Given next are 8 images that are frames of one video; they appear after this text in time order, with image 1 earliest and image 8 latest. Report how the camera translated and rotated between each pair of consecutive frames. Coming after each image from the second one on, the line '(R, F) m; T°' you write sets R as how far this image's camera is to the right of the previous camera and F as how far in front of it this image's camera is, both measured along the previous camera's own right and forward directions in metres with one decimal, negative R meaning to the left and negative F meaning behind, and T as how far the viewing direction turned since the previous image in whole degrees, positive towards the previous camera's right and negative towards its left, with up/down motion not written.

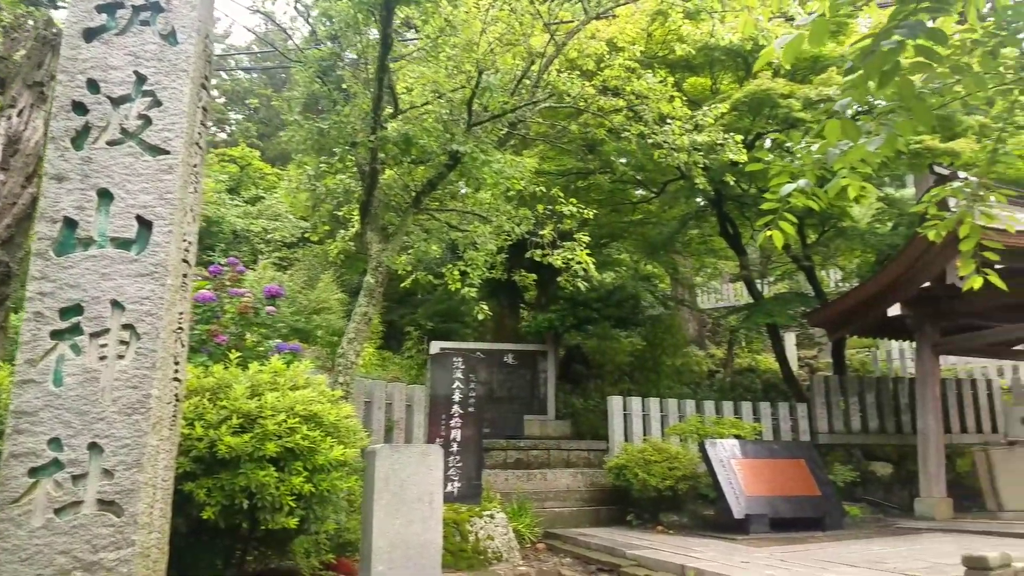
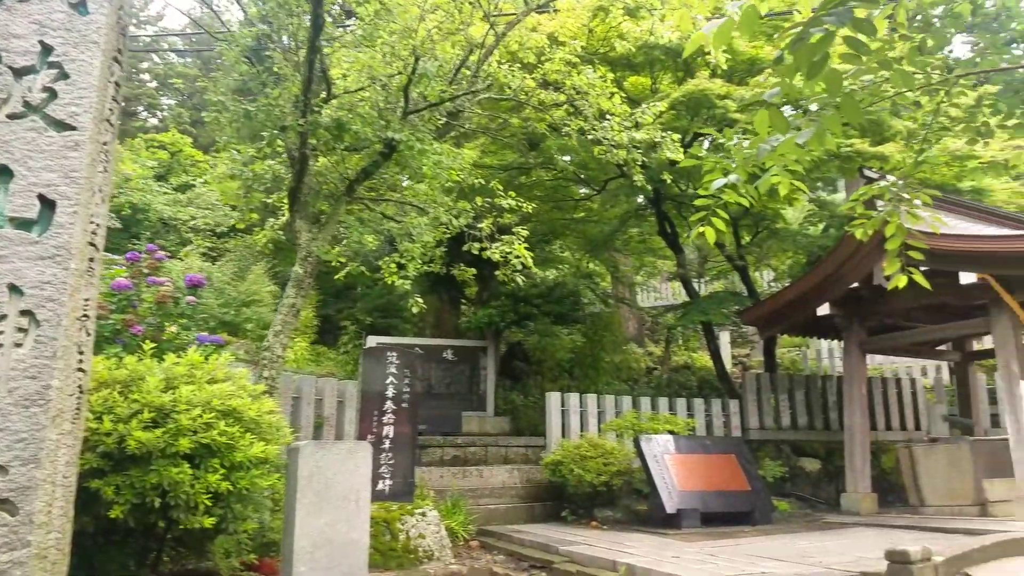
(+0.1, +0.1) m; +4°
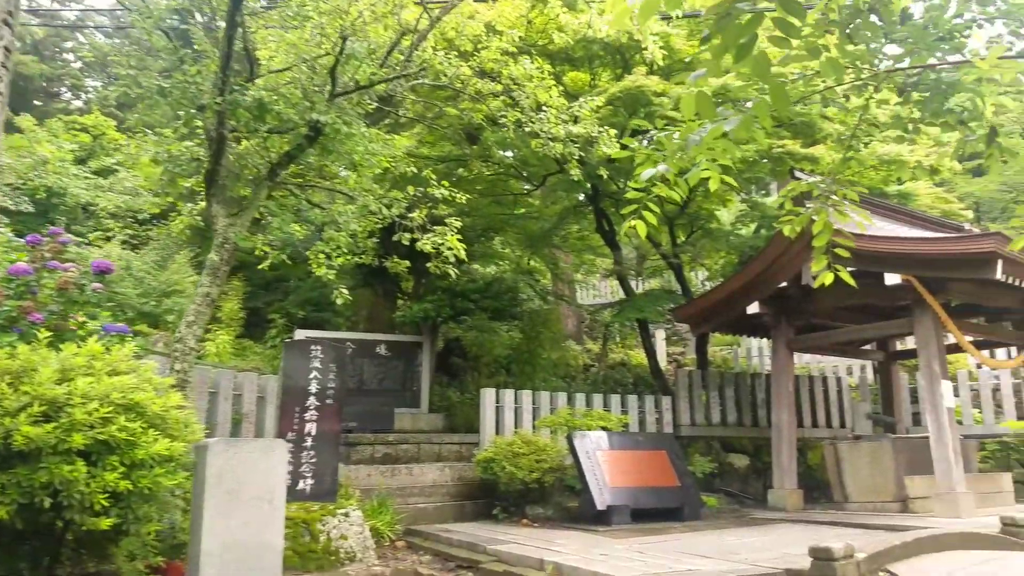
(+0.1, +0.1) m; +4°
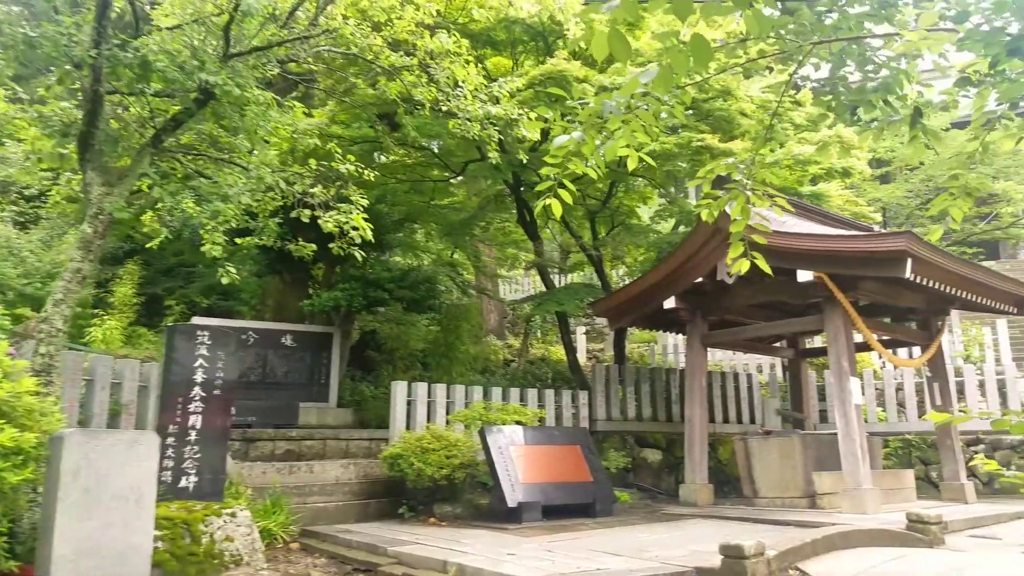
(+0.1, +0.3) m; +6°
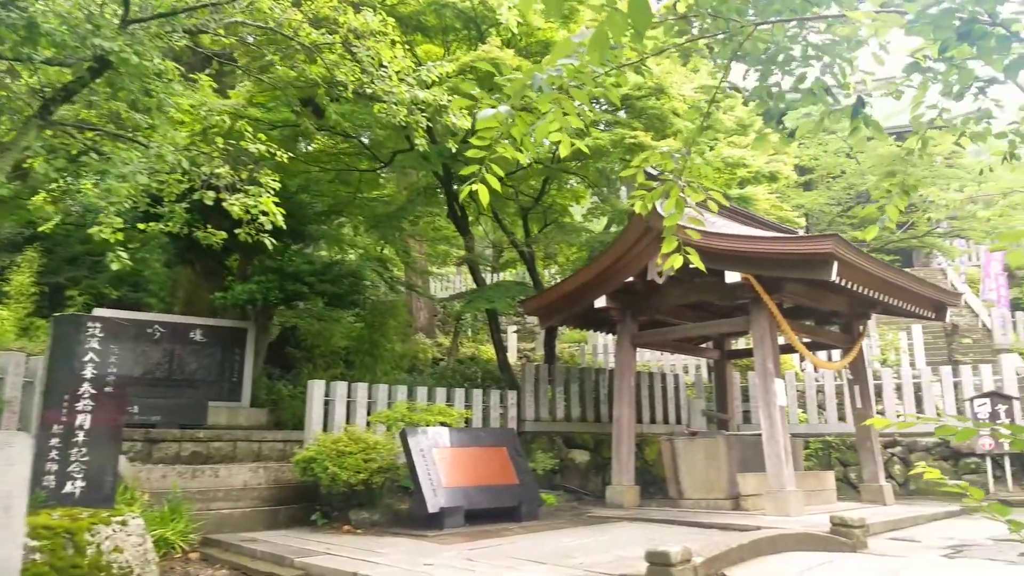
(+0.1, +0.2) m; +5°
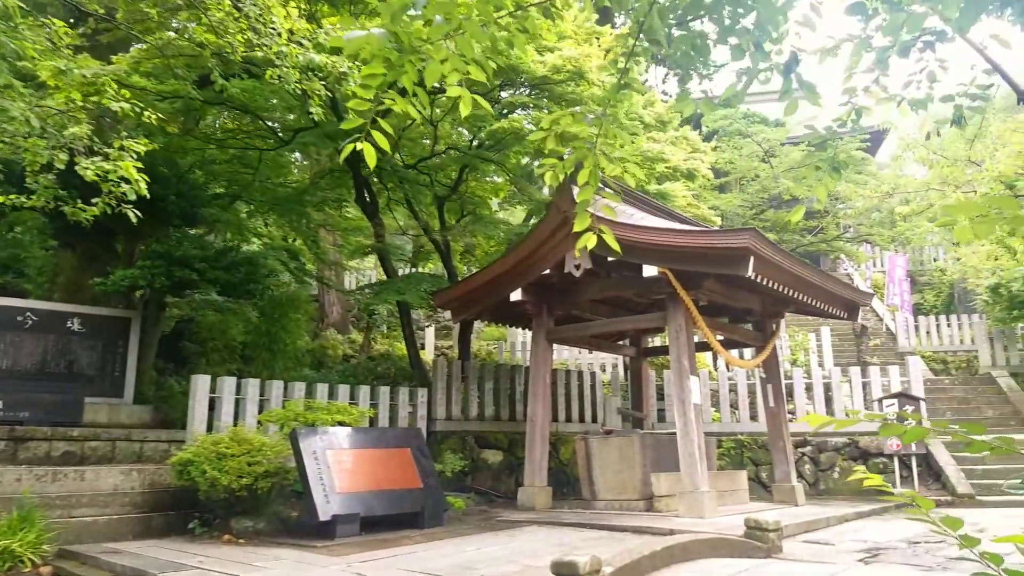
(+0.1, +0.4) m; +6°
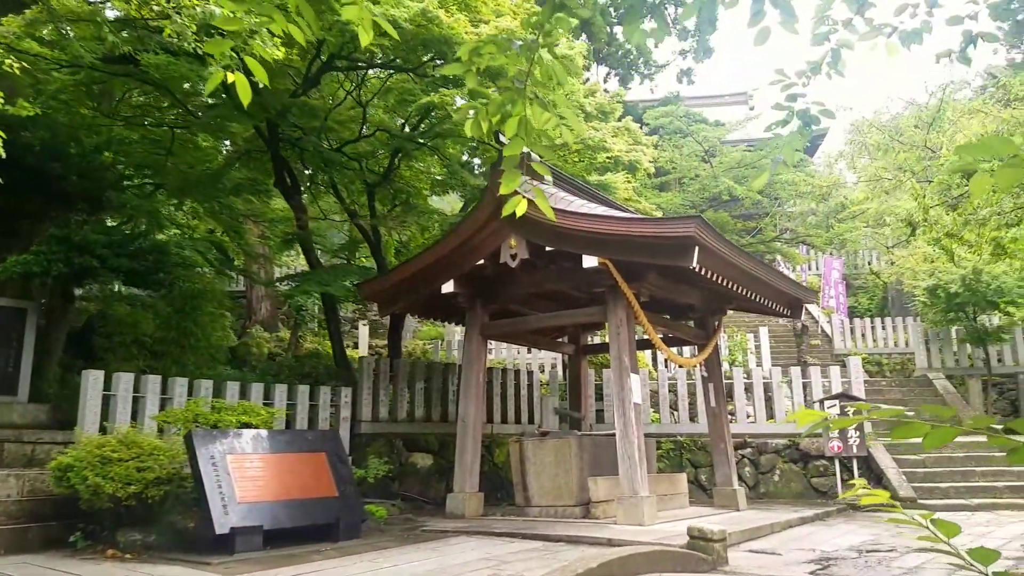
(+0.1, +0.5) m; +4°
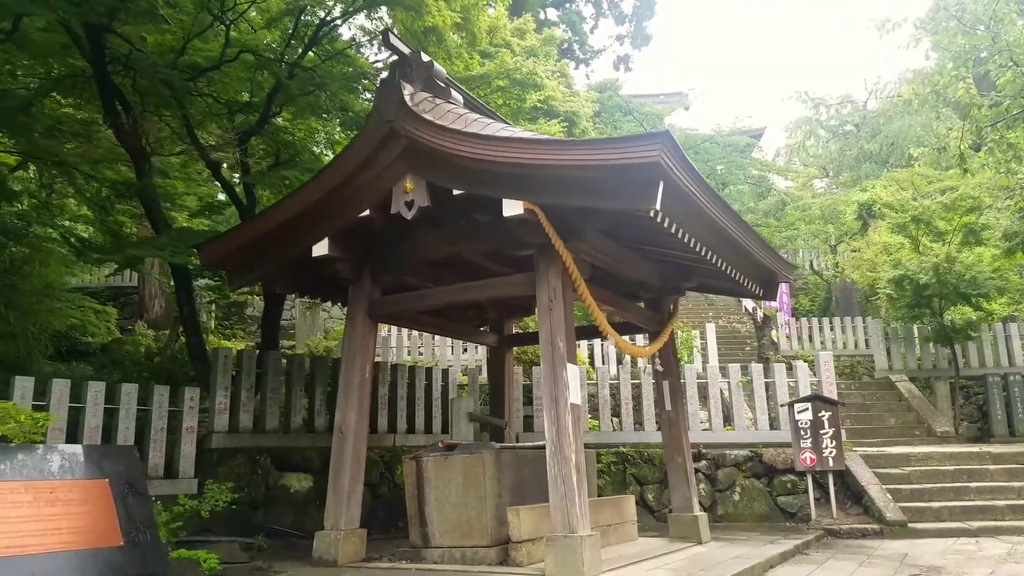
(+0.2, +1.7) m; +5°
